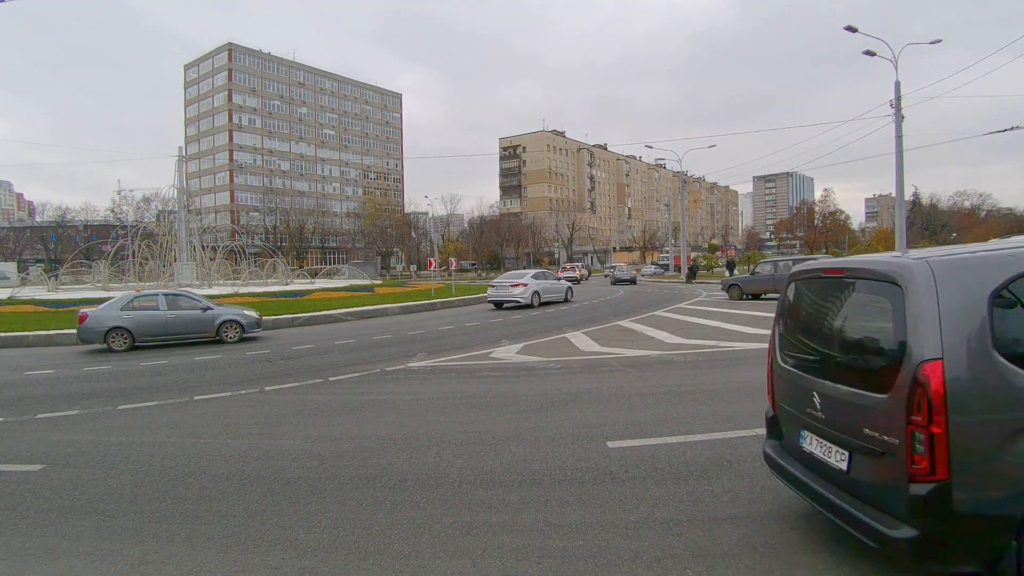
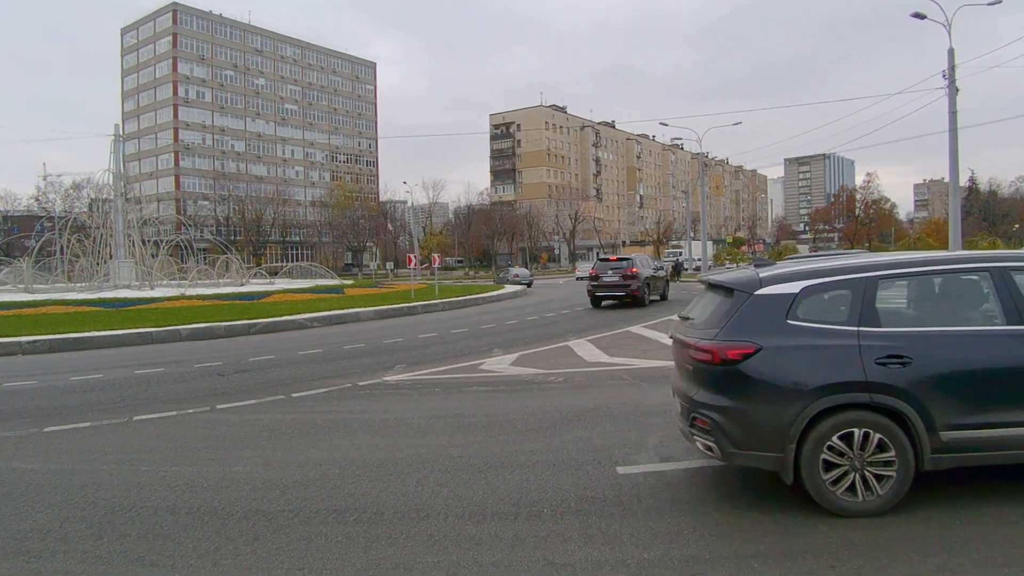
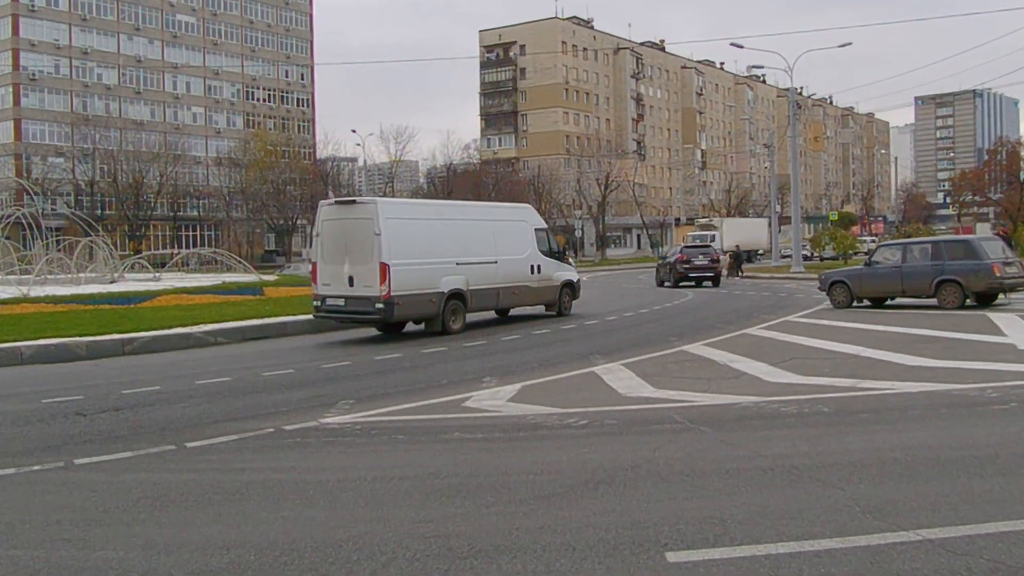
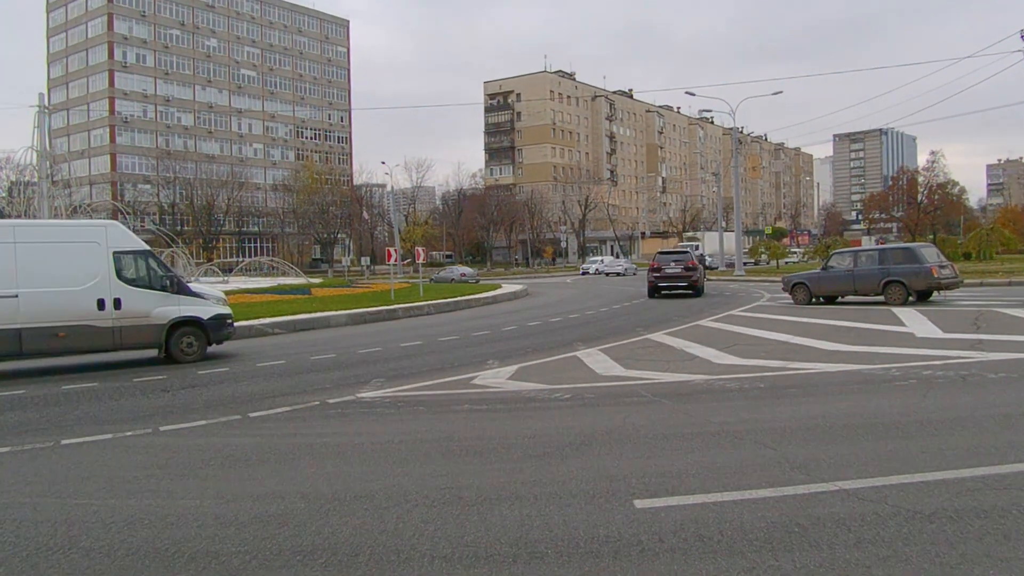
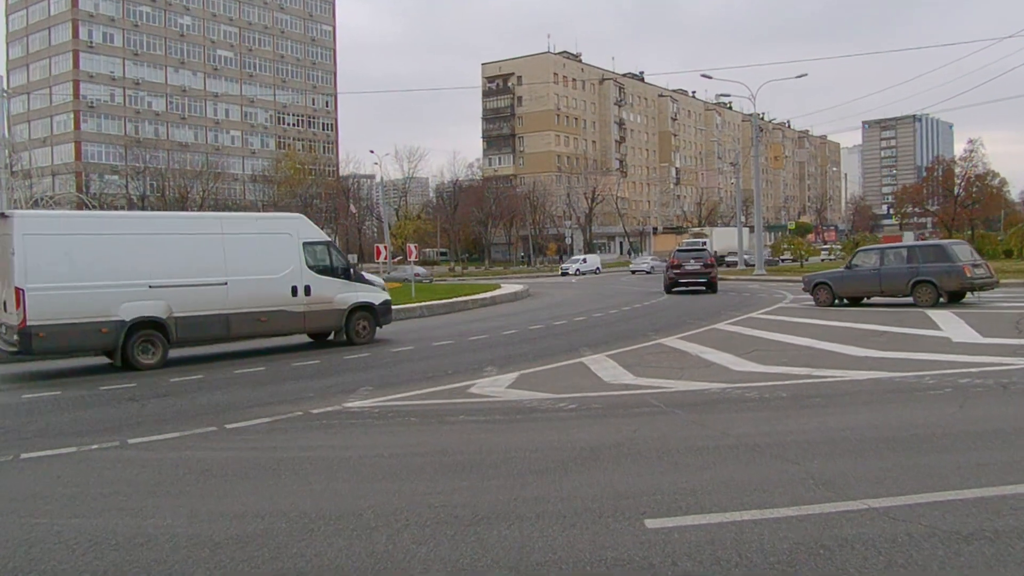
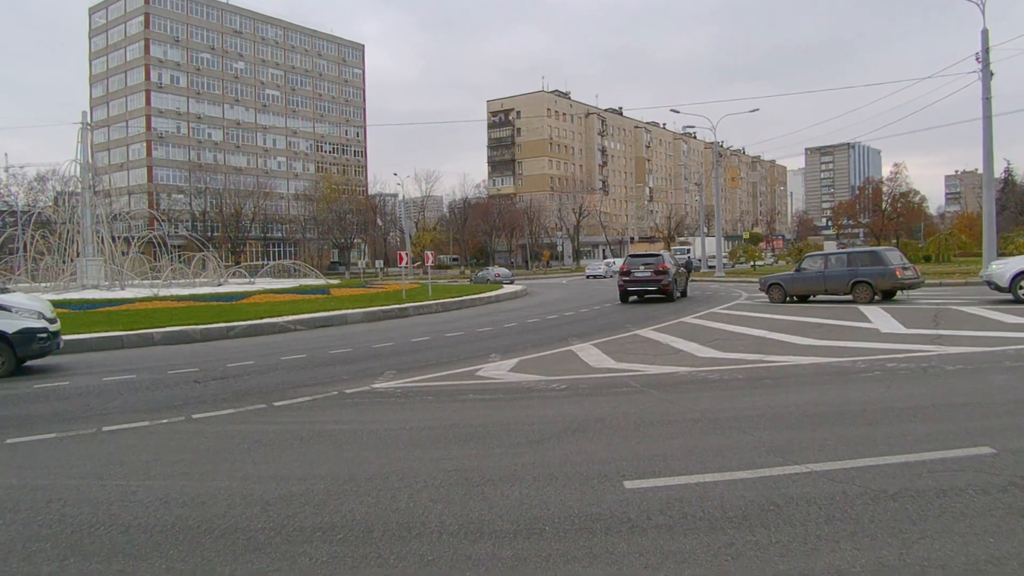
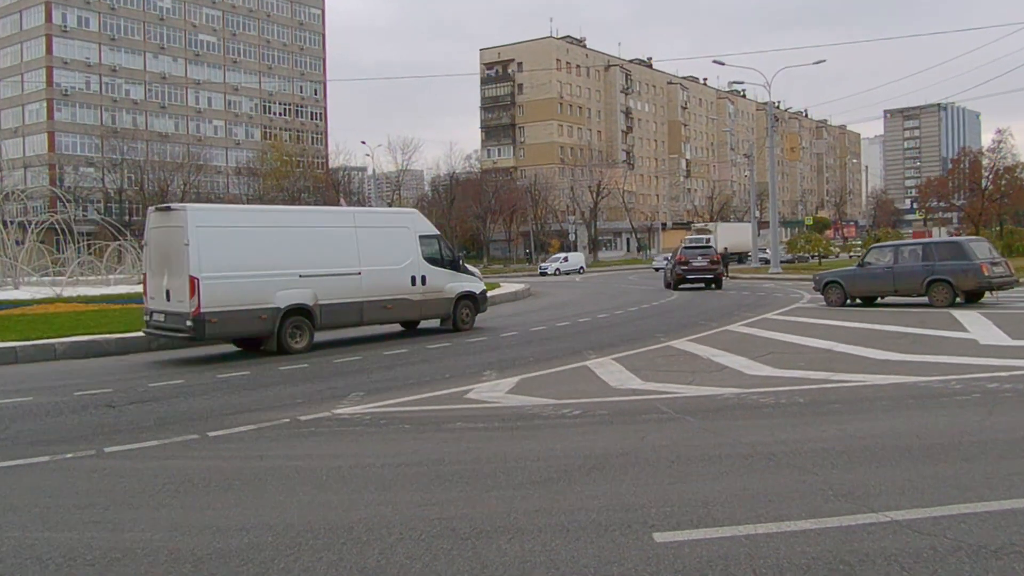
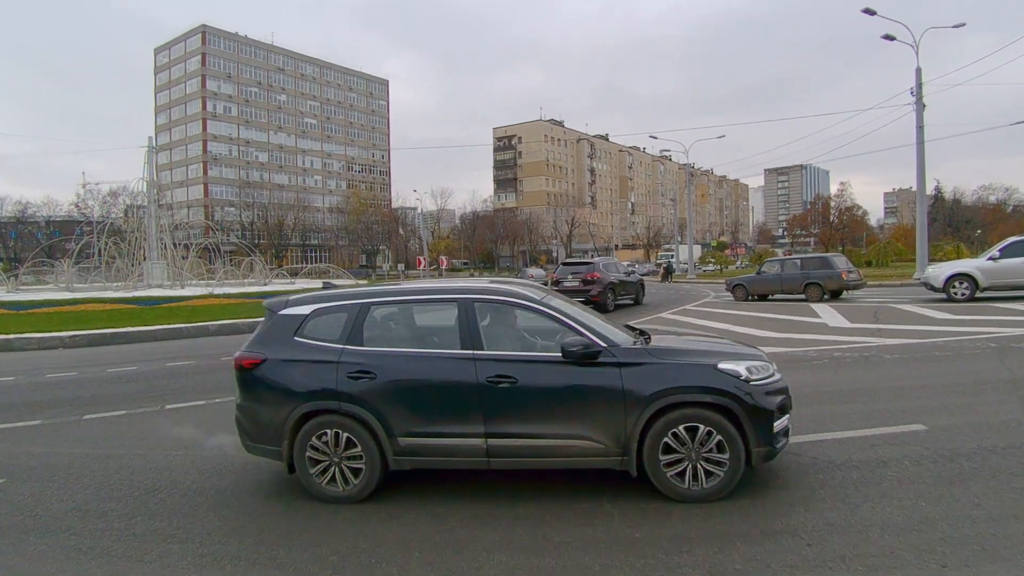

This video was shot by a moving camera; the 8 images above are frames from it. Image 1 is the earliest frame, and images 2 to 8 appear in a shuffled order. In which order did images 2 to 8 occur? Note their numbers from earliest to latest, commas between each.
8, 2, 6, 4, 5, 7, 3
